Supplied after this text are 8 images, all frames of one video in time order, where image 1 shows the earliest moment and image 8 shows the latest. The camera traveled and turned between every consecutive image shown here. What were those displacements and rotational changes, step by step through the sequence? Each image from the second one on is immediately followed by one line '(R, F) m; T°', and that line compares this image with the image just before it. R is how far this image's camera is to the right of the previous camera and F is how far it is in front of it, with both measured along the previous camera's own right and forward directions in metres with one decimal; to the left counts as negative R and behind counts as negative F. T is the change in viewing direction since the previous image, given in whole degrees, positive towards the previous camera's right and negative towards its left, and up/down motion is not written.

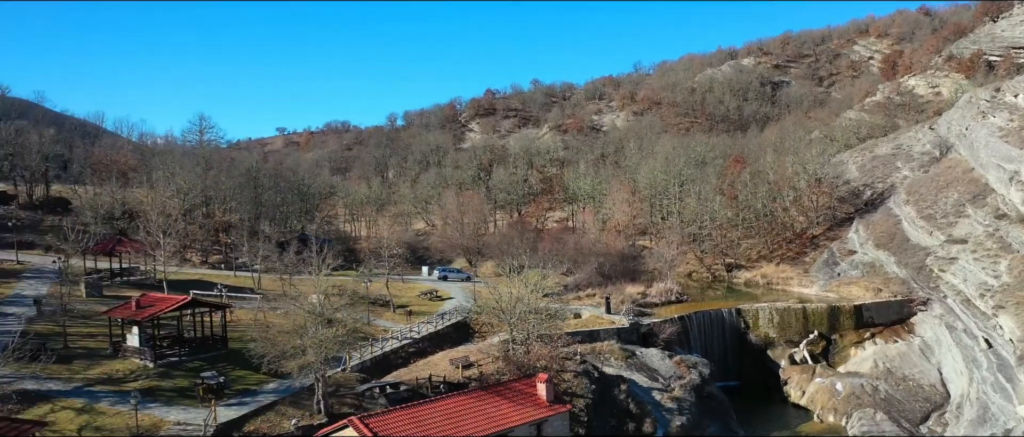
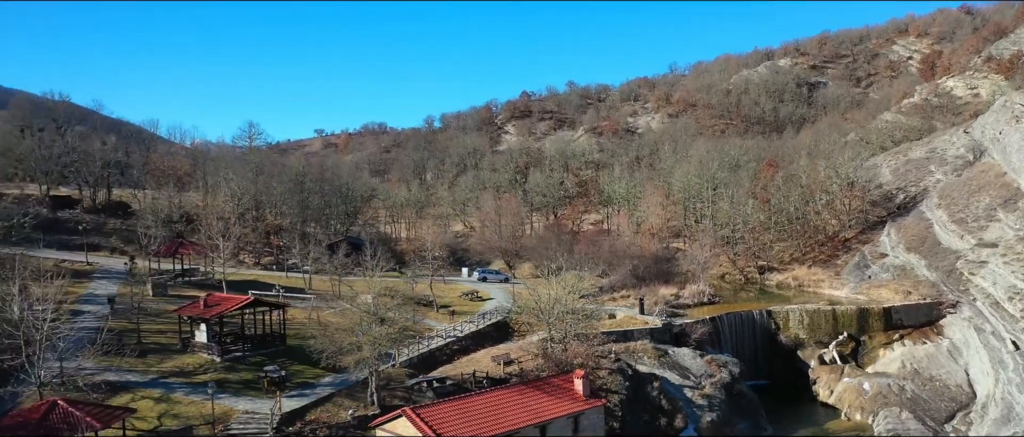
(-0.1, -1.9) m; -2°
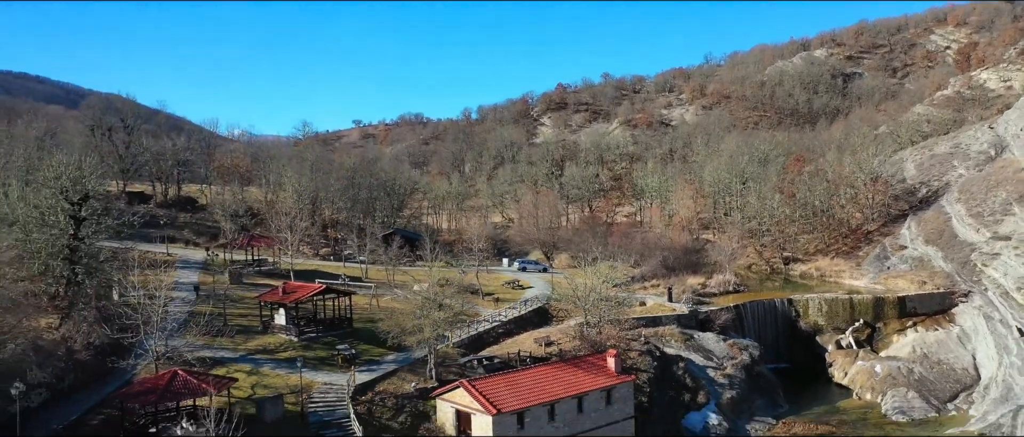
(-0.2, -3.9) m; -2°
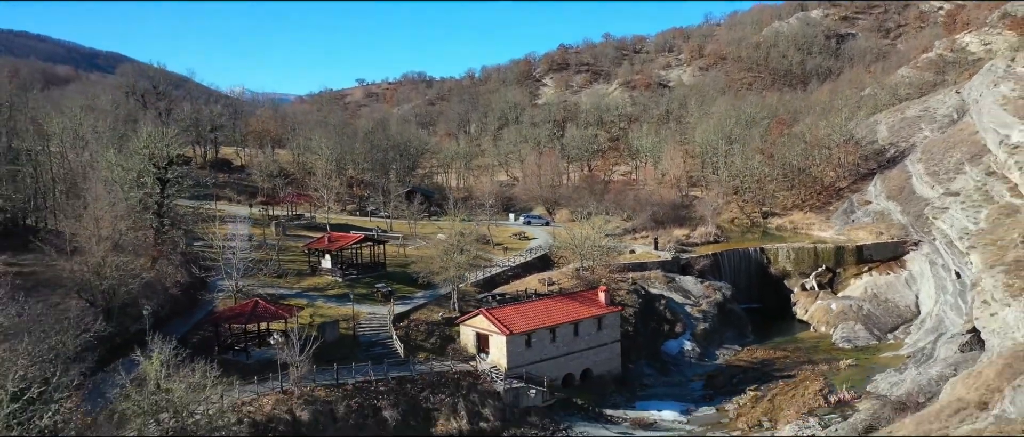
(-0.3, -6.6) m; 0°
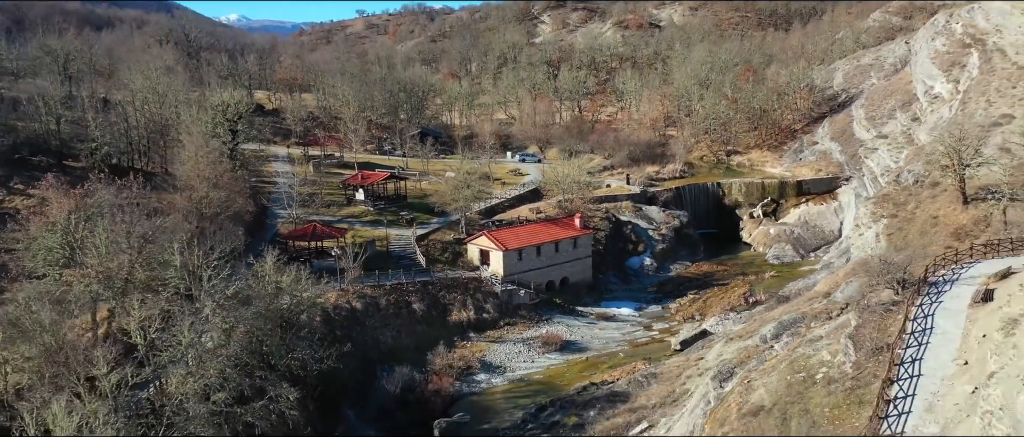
(+0.3, -10.4) m; 0°
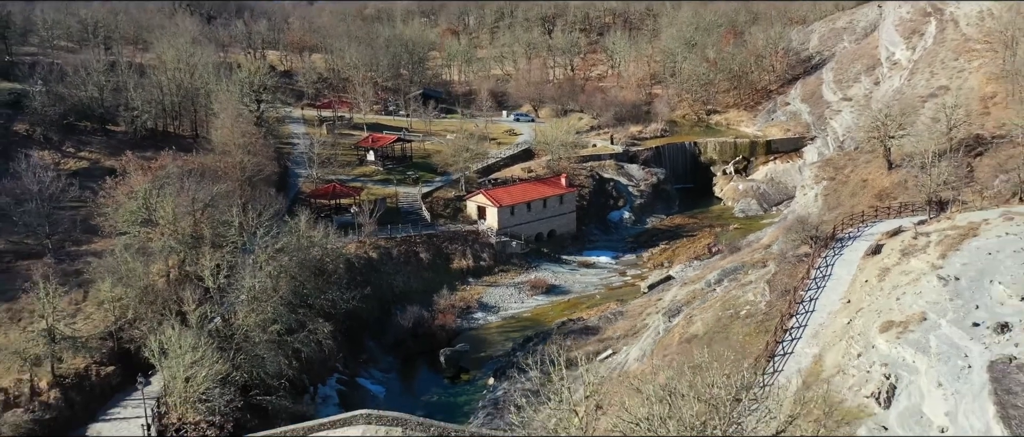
(+0.3, -6.5) m; 0°
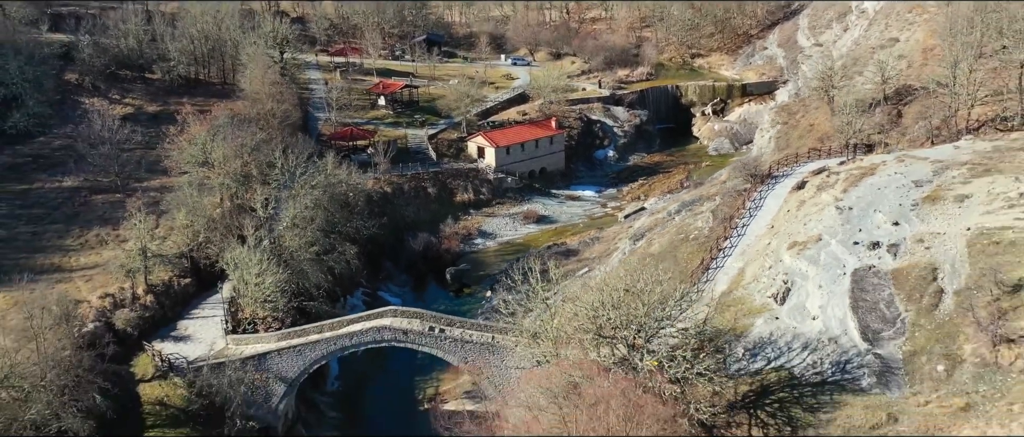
(+0.4, -7.2) m; 0°
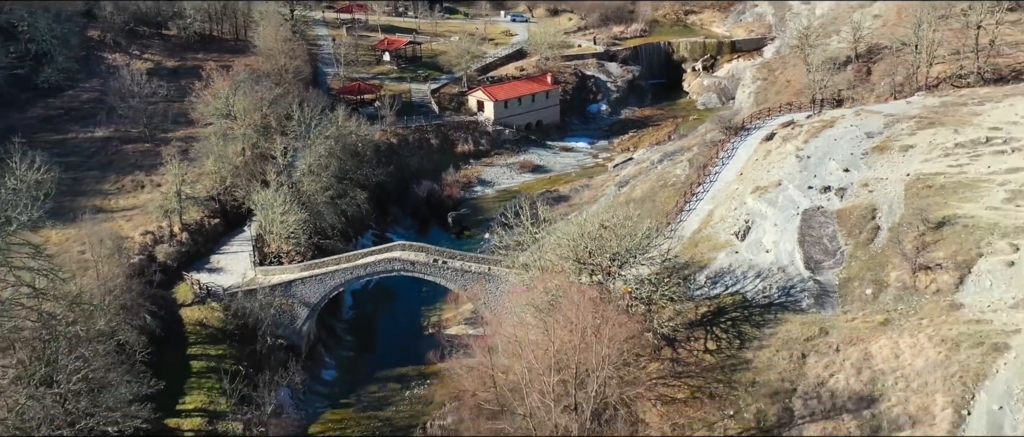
(+0.3, -4.1) m; 0°
